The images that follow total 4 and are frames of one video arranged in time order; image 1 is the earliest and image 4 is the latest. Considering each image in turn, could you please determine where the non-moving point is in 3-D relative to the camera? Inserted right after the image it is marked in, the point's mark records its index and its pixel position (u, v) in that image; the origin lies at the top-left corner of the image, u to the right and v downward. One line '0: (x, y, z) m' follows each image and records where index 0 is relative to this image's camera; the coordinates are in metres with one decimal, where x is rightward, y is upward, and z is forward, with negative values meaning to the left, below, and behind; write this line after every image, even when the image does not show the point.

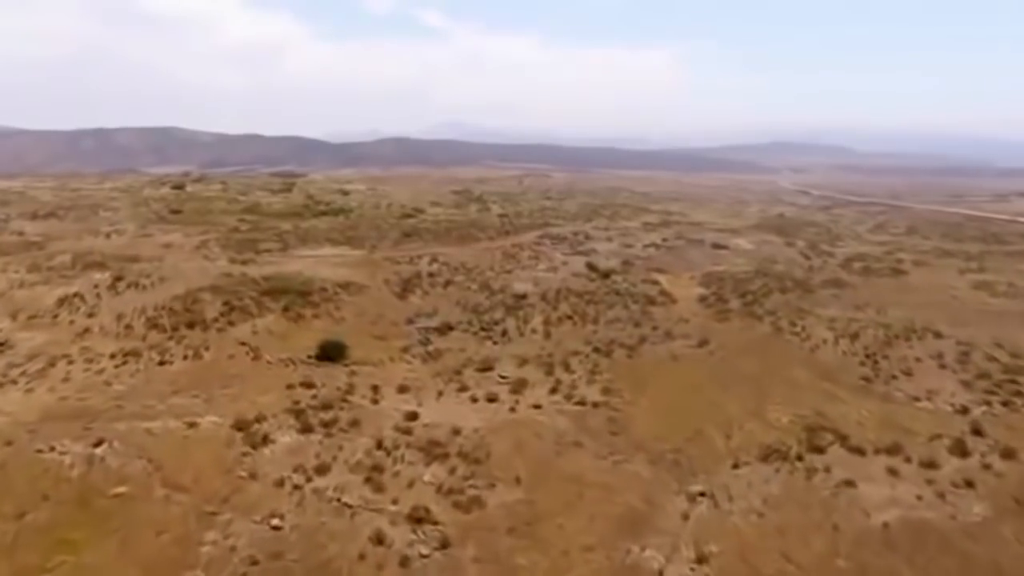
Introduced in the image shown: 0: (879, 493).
0: (+6.8, -3.9, +15.1) m
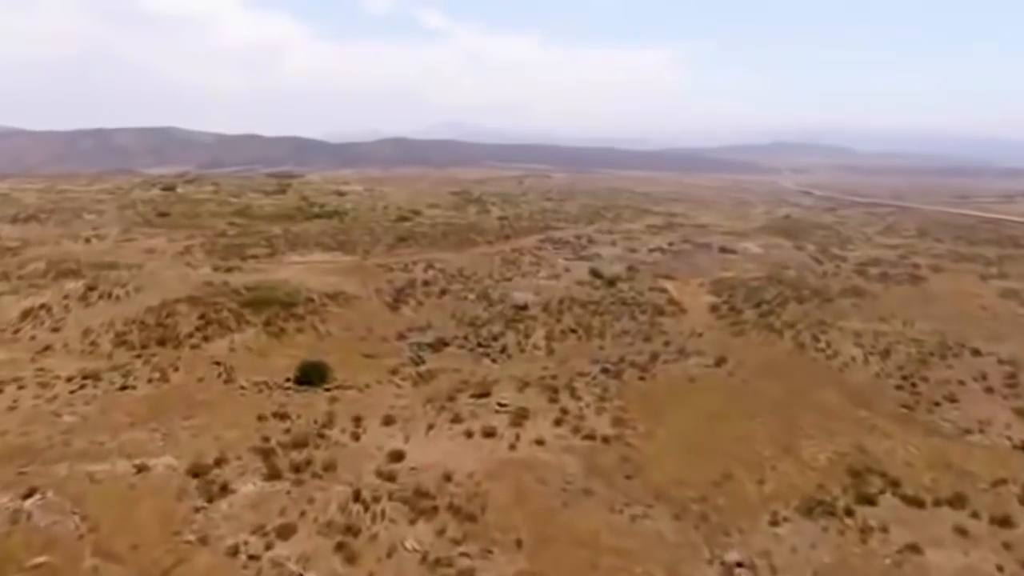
0: (+6.8, -4.3, +12.7) m
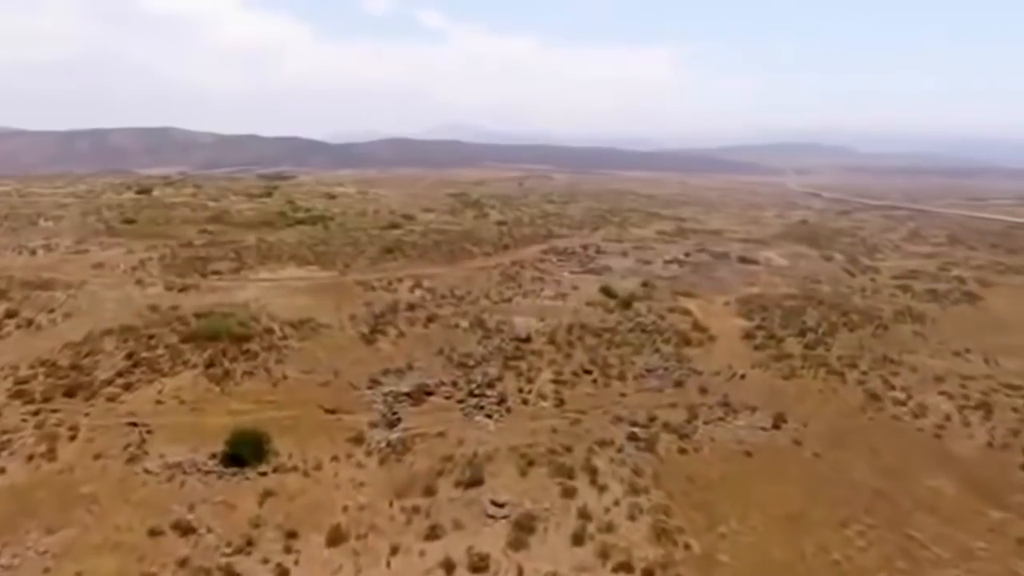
0: (+6.8, -5.2, +7.2) m
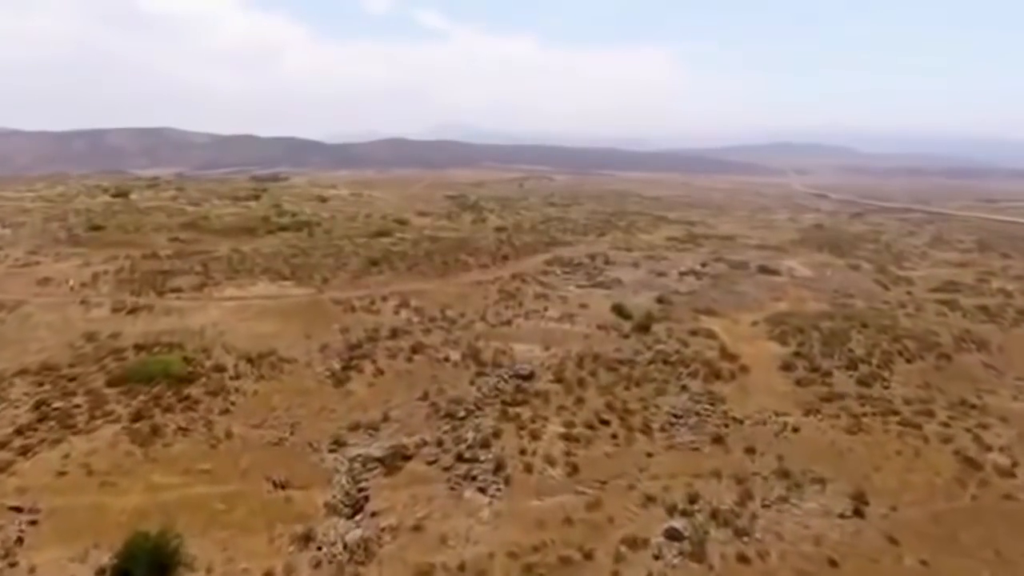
0: (+6.8, -6.0, +2.6) m
